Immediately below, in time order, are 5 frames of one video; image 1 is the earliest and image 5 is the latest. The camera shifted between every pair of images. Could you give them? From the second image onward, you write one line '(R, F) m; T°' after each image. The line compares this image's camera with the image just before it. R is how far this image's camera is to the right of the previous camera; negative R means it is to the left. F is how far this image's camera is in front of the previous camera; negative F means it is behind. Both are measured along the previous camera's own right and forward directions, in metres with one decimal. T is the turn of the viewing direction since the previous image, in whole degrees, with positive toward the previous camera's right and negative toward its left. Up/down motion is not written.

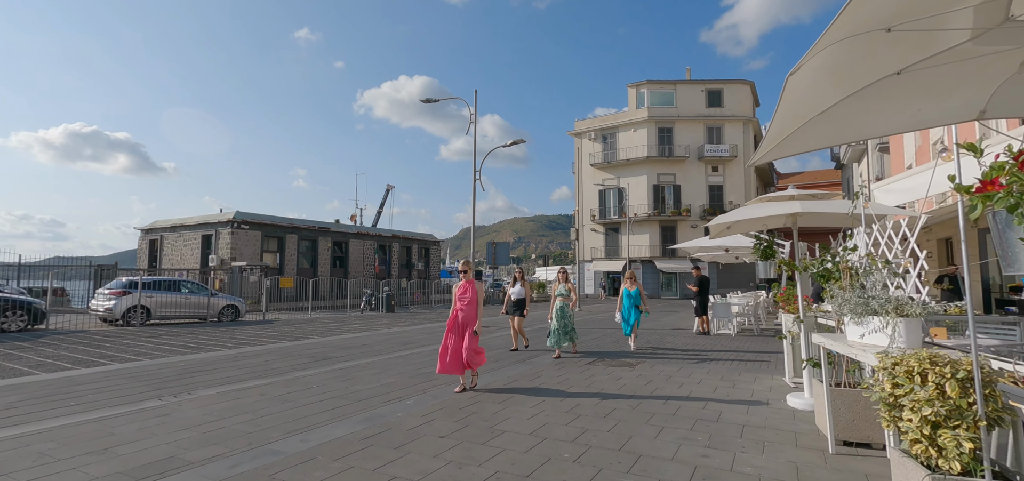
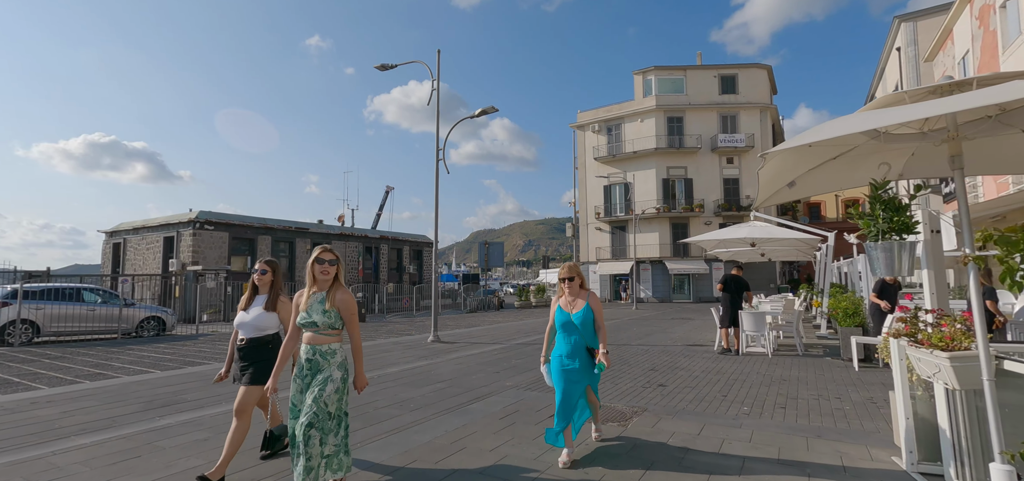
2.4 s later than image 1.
(+1.0, +3.2) m; -1°
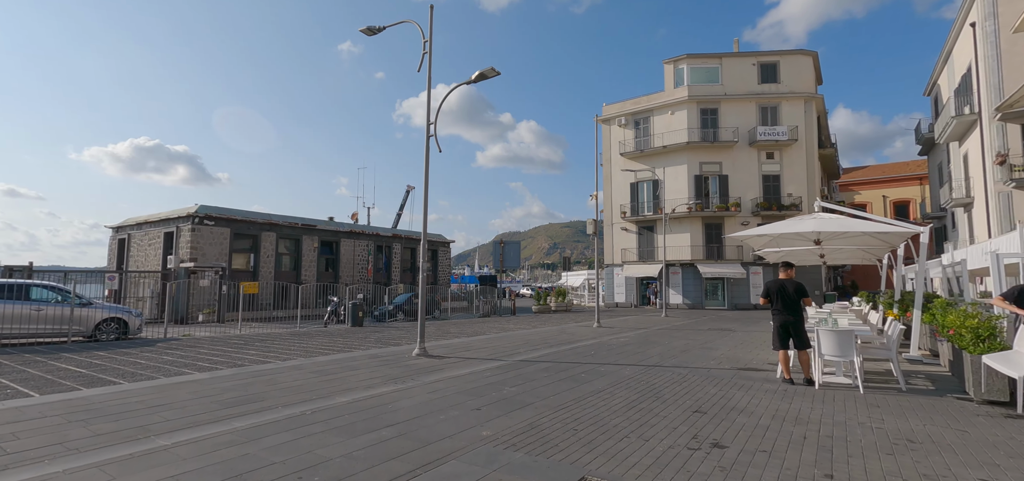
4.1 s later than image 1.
(+0.4, +2.3) m; -3°
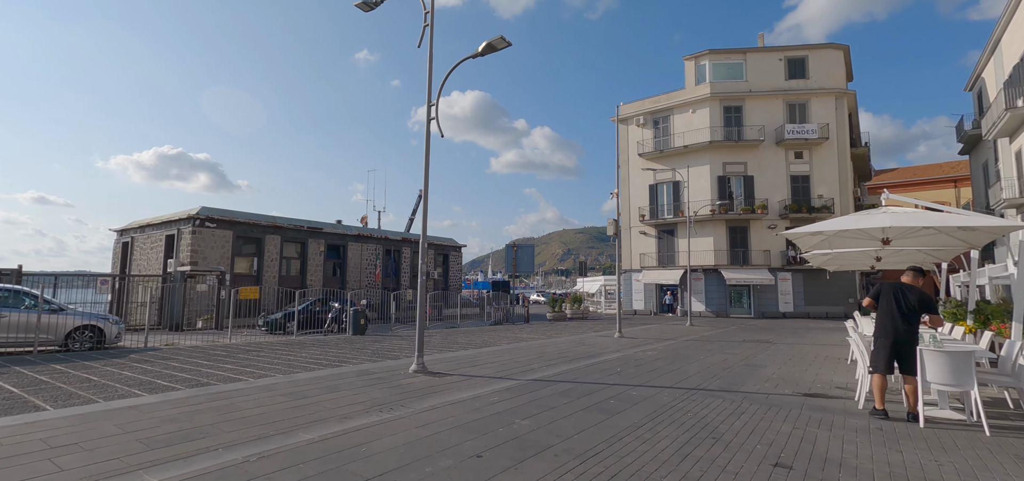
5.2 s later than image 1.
(0.0, +1.5) m; -2°
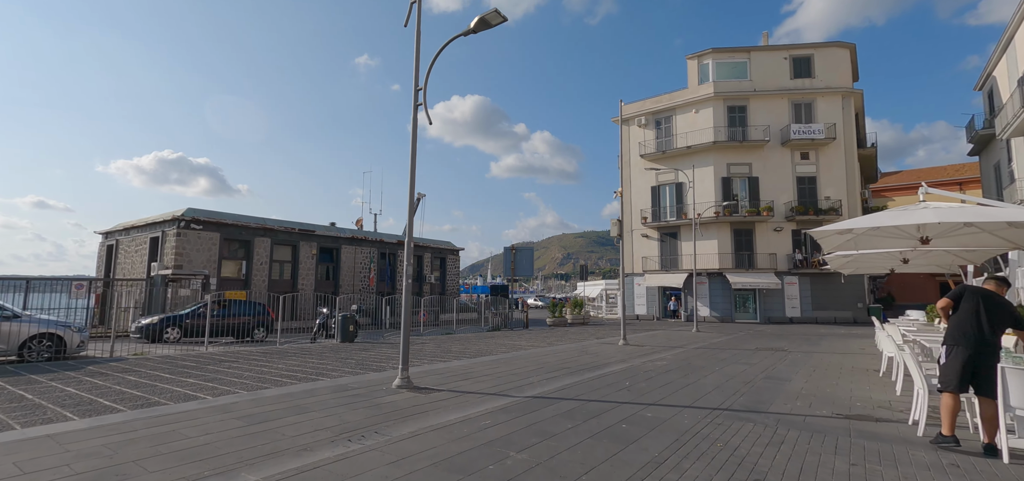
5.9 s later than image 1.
(+0.1, +1.0) m; 0°
